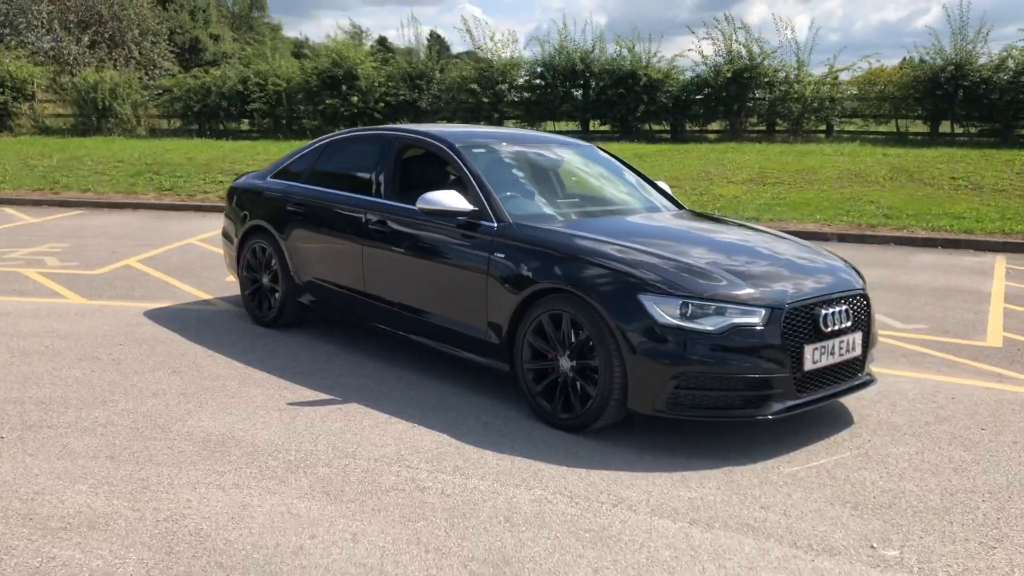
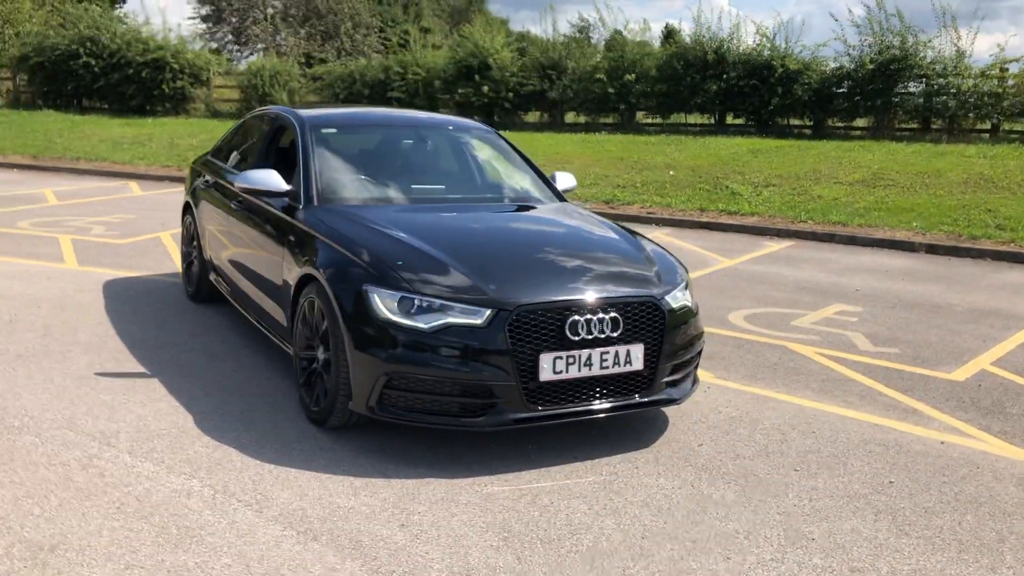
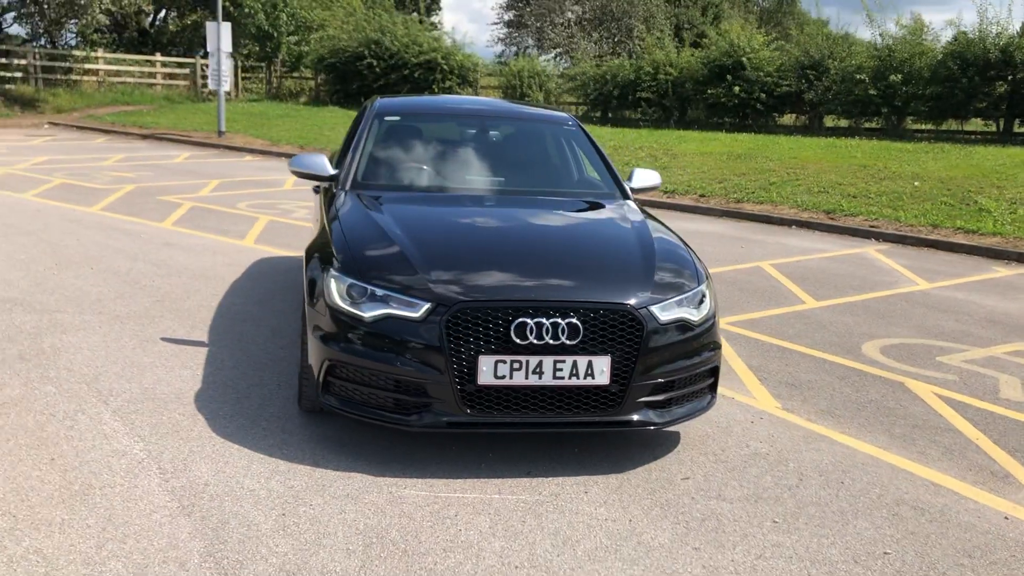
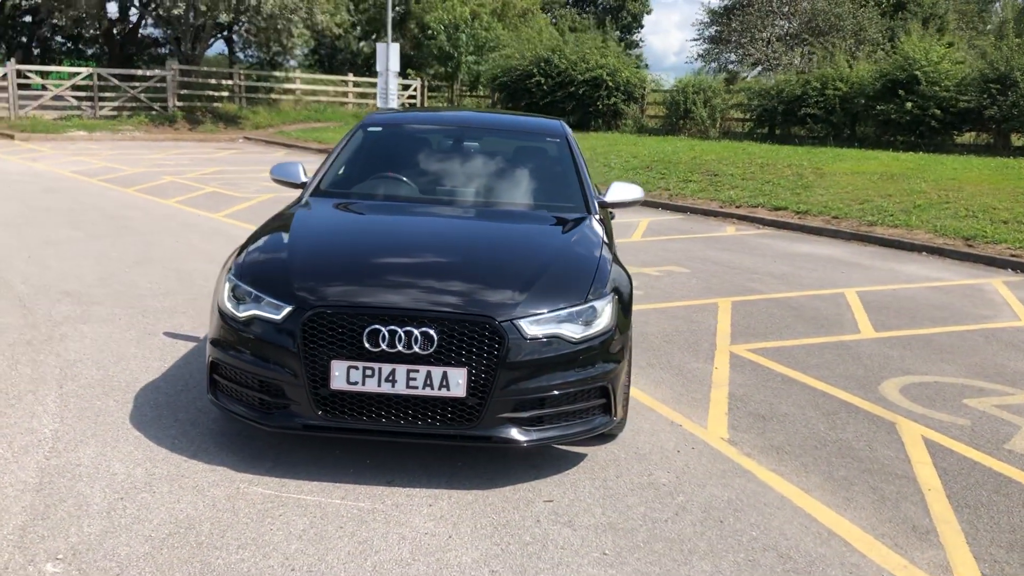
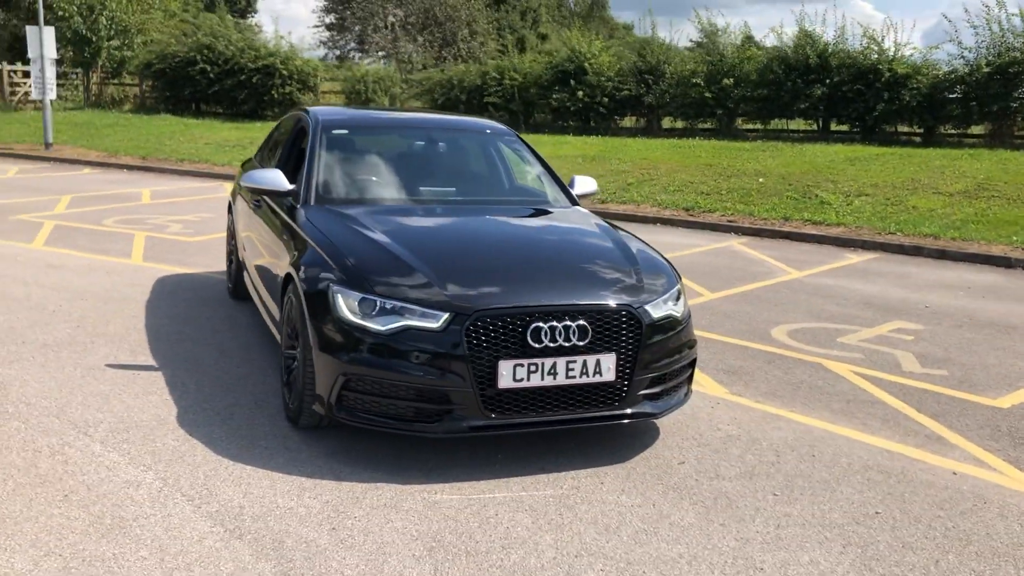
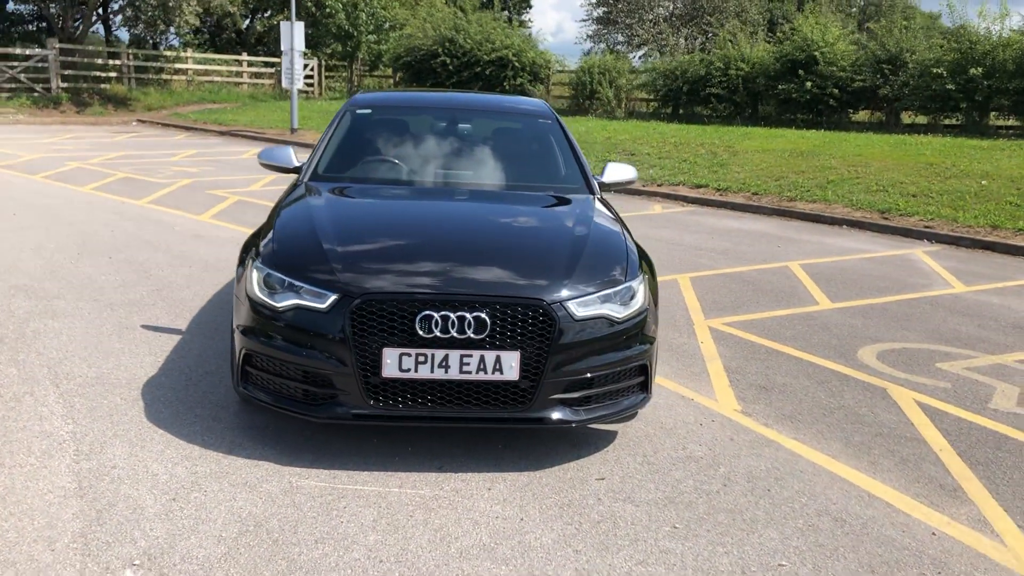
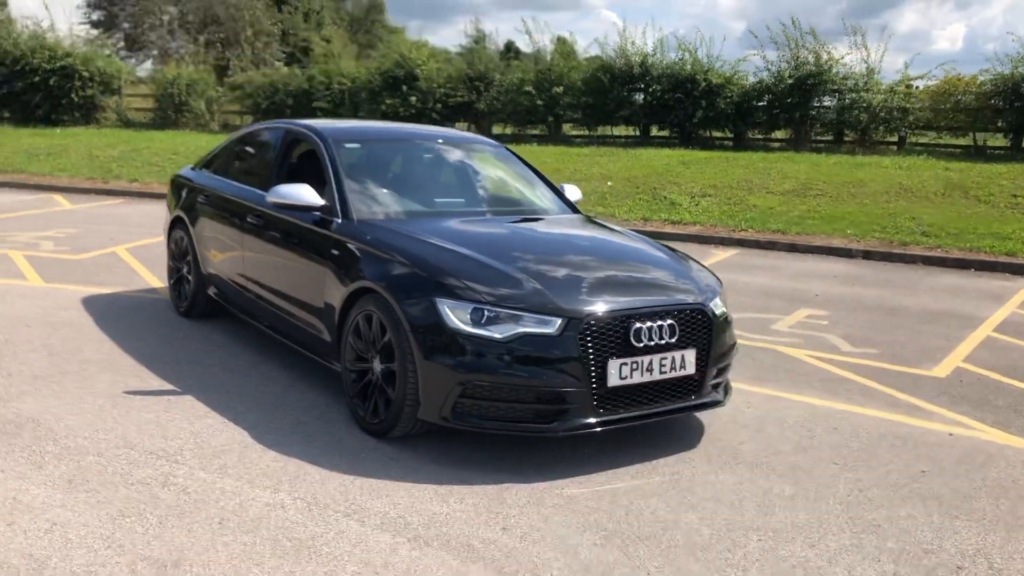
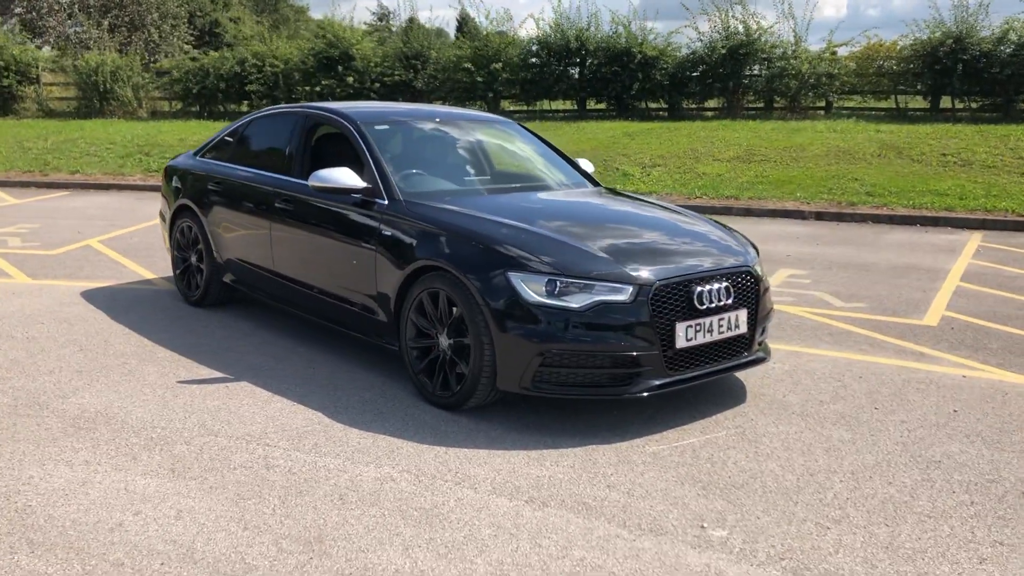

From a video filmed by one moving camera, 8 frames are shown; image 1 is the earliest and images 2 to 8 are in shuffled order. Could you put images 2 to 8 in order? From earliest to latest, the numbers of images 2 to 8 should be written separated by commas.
8, 7, 2, 5, 3, 6, 4
